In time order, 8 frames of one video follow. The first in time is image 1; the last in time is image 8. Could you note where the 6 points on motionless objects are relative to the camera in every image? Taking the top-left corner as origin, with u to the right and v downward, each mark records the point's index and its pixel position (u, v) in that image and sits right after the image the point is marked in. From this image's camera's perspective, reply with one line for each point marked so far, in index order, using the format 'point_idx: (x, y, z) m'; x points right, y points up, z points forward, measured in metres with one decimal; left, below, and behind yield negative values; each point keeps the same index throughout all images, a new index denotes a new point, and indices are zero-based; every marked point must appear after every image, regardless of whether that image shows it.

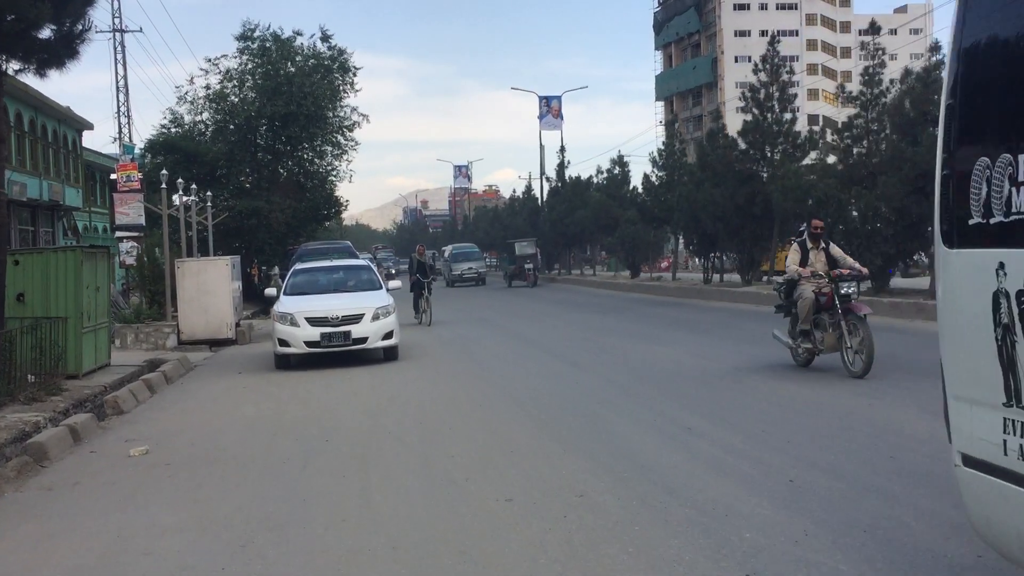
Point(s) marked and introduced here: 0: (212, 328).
0: (-5.8, -0.8, +19.1) m
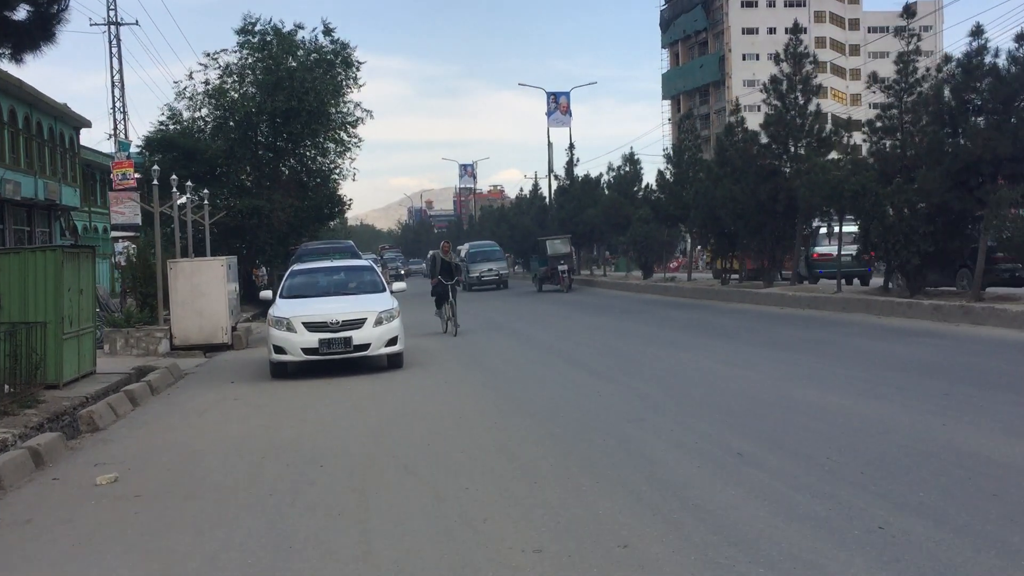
0: (-5.6, -0.8, +18.1) m
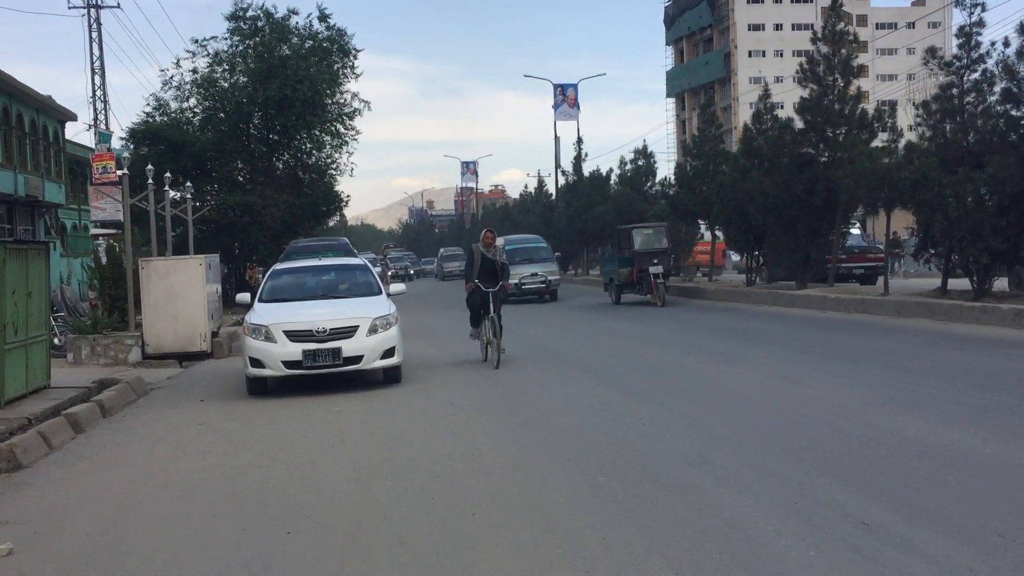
0: (-5.4, -0.9, +16.3) m
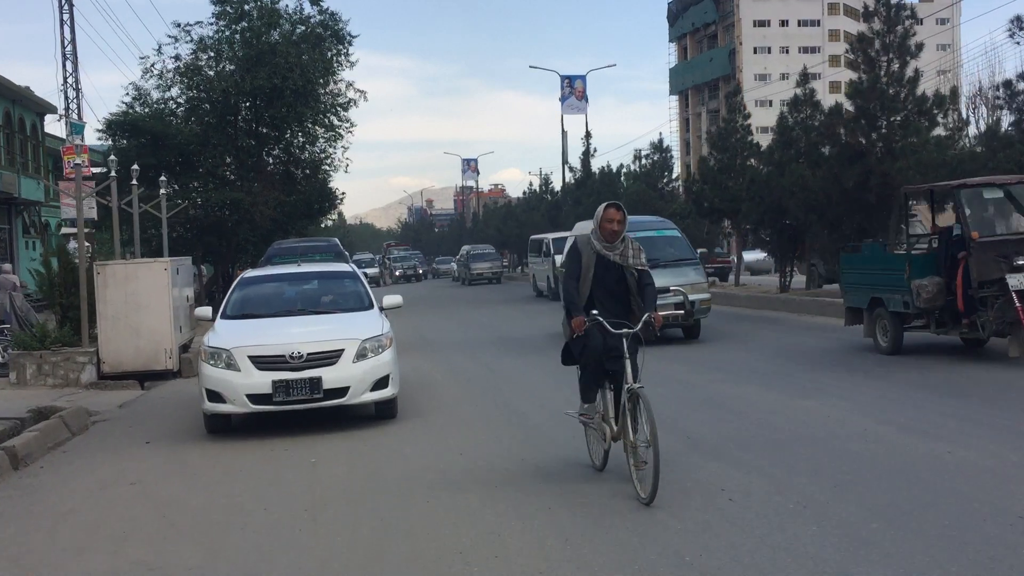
0: (-5.2, -1.0, +14.0) m
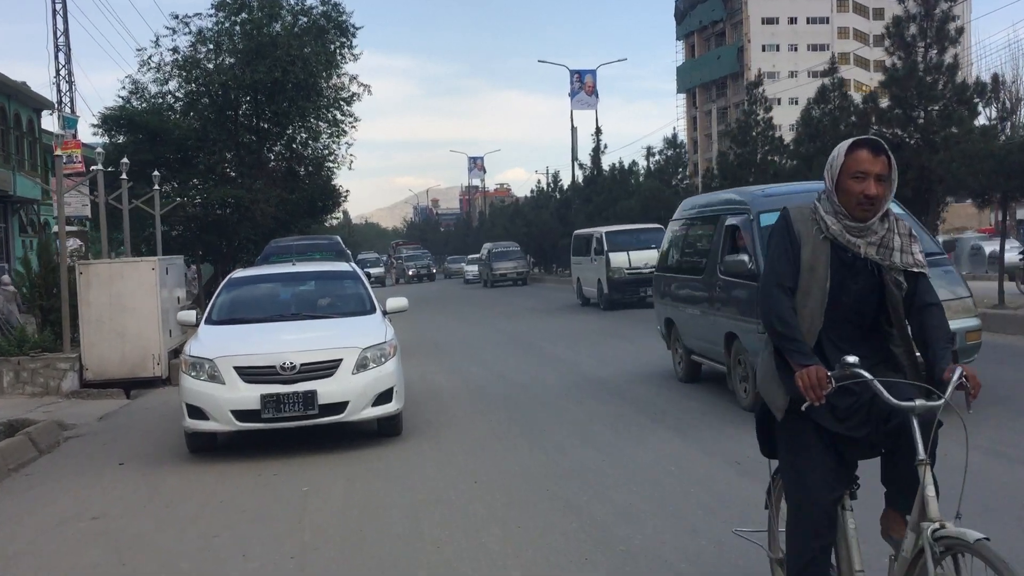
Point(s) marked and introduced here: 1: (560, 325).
0: (-5.0, -1.0, +13.1) m
1: (+0.9, -0.7, +18.7) m
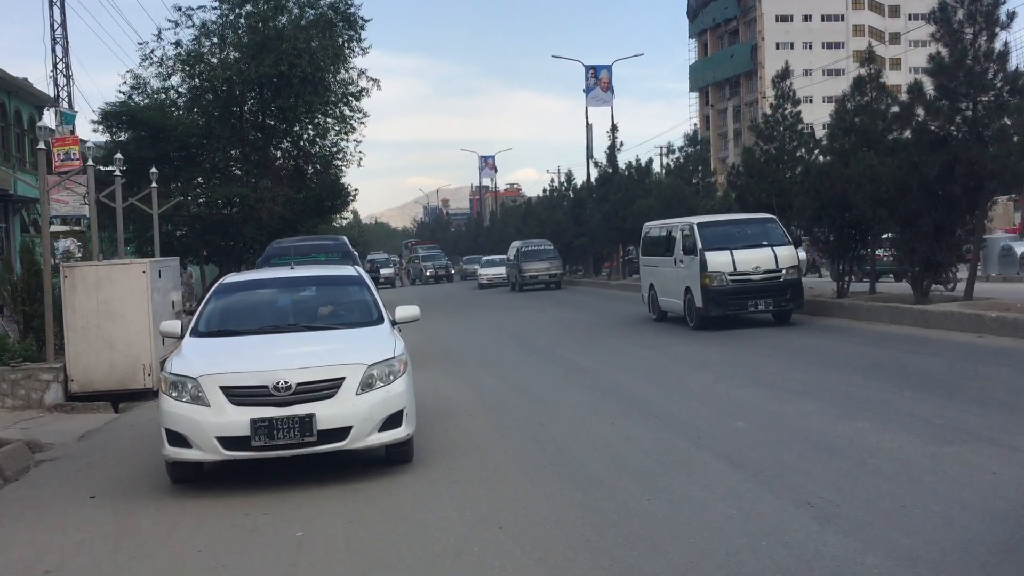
0: (-4.8, -1.1, +12.1) m
1: (+1.2, -0.8, +17.6) m
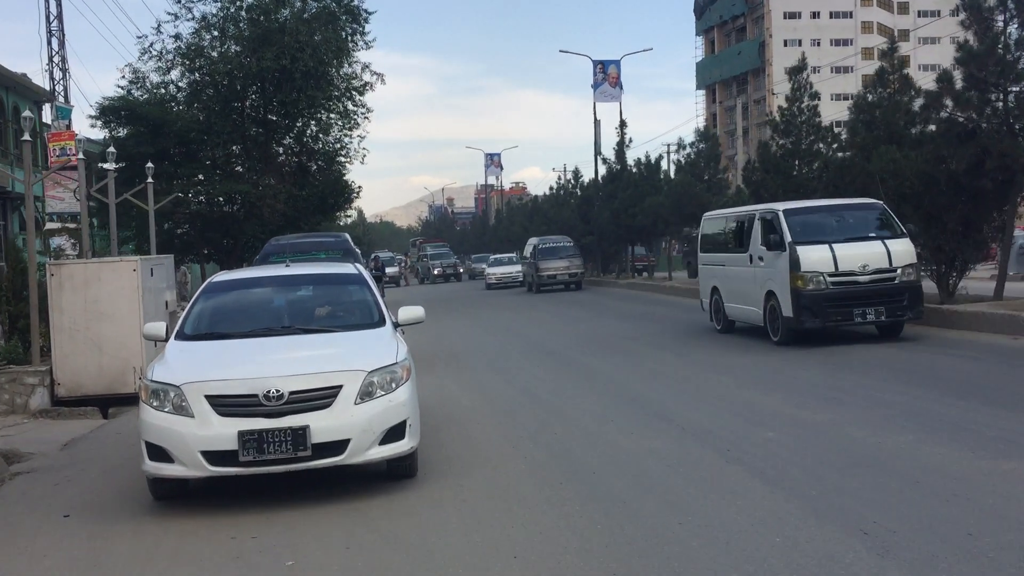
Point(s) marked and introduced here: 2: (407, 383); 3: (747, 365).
0: (-4.7, -1.0, +11.5) m
1: (+1.3, -0.8, +17.0) m
2: (-0.7, -0.6, +6.6) m
3: (+2.7, -0.9, +11.5) m
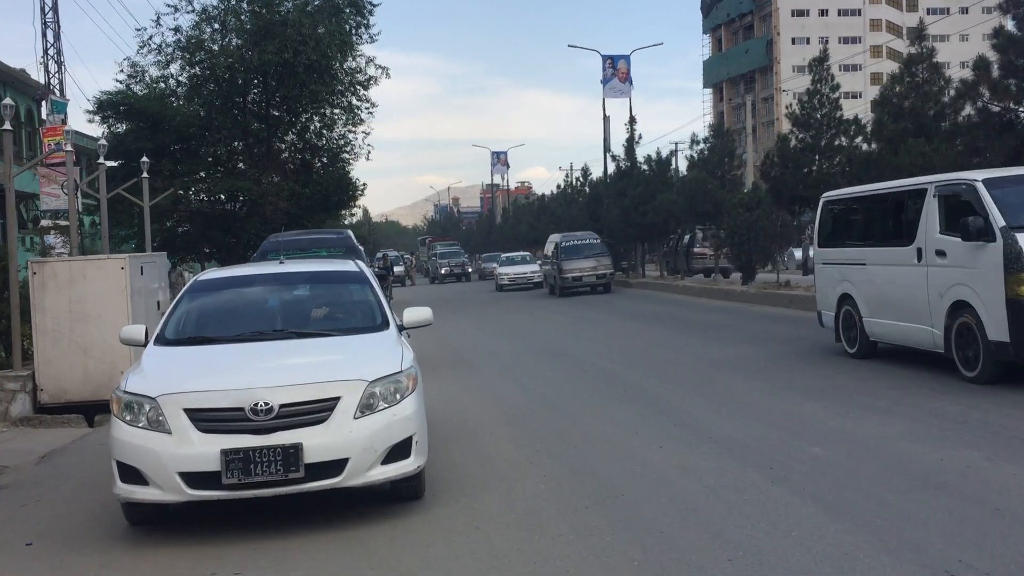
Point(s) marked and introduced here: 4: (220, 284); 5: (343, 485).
0: (-4.5, -1.0, +10.8) m
1: (+1.5, -0.7, +16.3) m
2: (-0.6, -0.6, +5.9) m
3: (+2.9, -0.9, +10.8) m
4: (-2.2, 0.0, +7.5) m
5: (-0.9, -1.1, +5.5) m
